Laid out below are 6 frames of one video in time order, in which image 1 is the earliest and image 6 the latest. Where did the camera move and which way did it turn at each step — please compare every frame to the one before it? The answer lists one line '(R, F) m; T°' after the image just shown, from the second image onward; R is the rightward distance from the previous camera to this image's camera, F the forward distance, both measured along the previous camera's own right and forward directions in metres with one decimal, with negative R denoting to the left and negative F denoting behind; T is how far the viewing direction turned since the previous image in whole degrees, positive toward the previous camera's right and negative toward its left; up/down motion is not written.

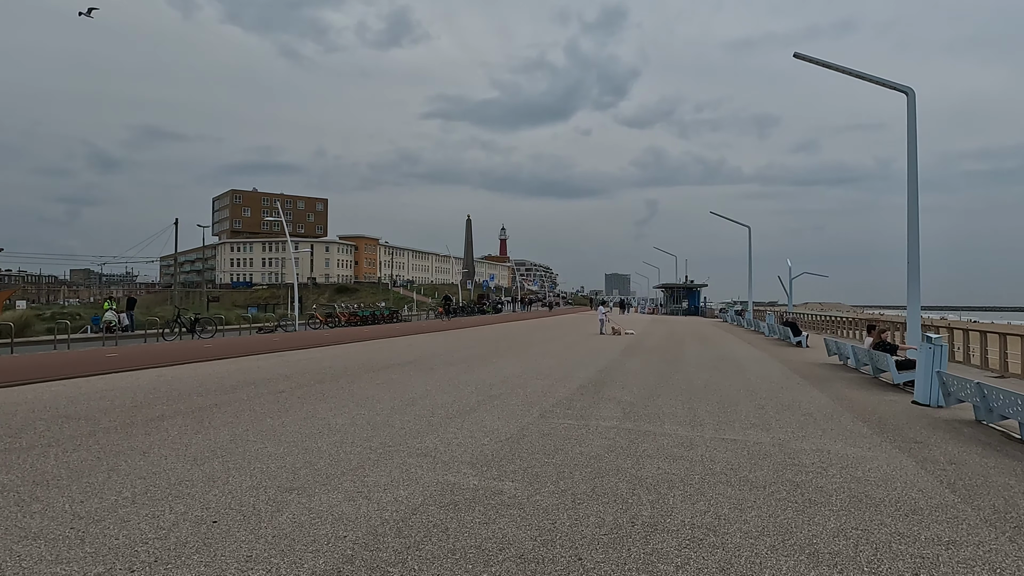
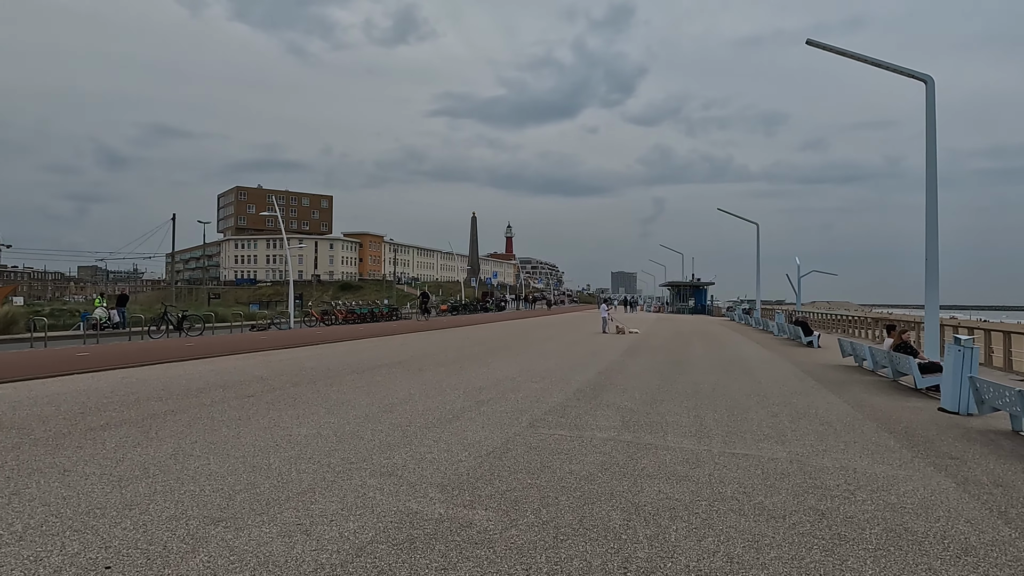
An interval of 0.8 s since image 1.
(+0.3, +1.0) m; -1°
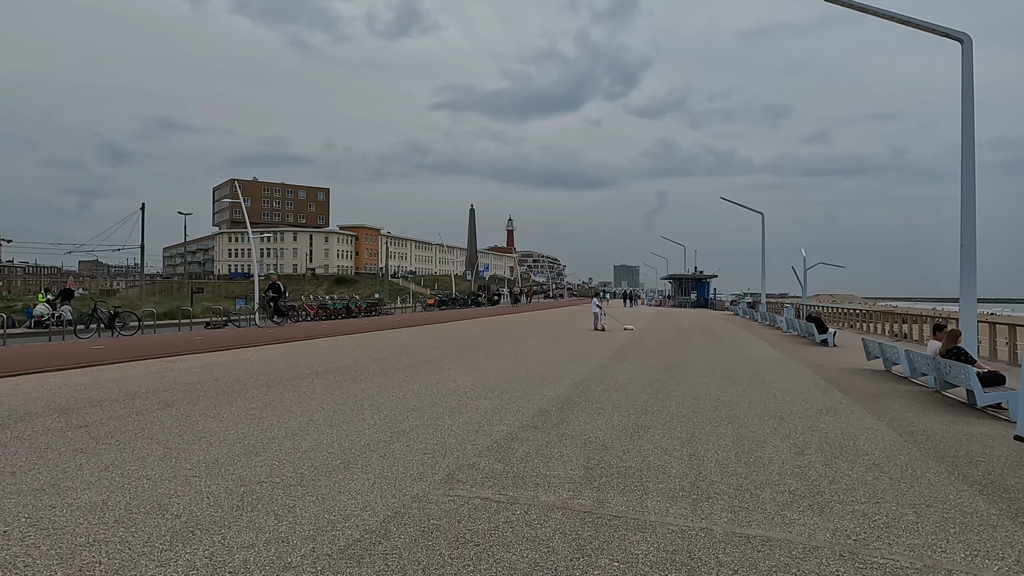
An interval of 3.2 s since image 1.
(+0.8, +2.9) m; 0°
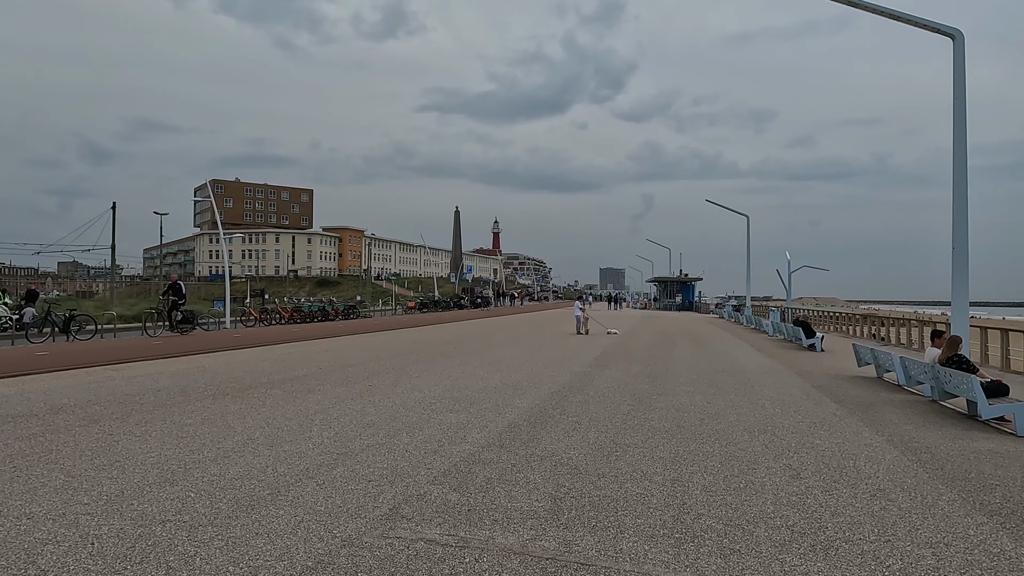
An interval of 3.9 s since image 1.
(+0.2, +0.9) m; +1°
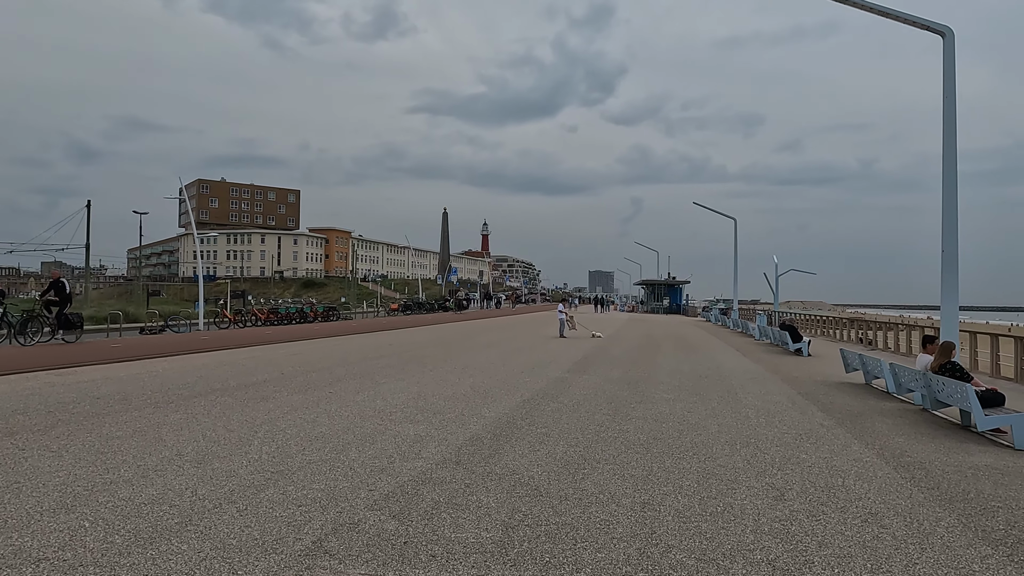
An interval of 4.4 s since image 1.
(+0.3, +0.7) m; +1°
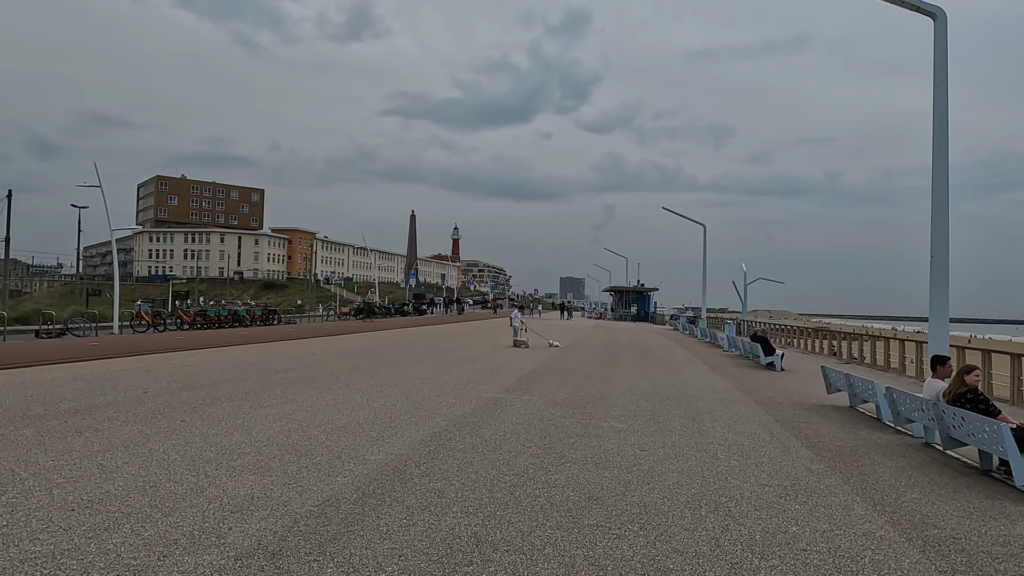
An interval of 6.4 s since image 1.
(+0.8, +2.4) m; +2°
